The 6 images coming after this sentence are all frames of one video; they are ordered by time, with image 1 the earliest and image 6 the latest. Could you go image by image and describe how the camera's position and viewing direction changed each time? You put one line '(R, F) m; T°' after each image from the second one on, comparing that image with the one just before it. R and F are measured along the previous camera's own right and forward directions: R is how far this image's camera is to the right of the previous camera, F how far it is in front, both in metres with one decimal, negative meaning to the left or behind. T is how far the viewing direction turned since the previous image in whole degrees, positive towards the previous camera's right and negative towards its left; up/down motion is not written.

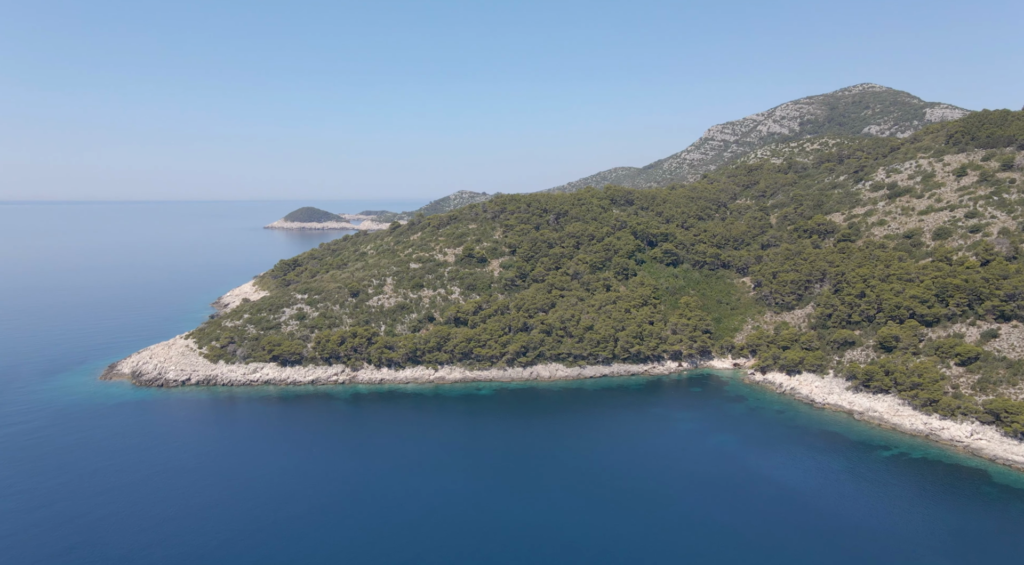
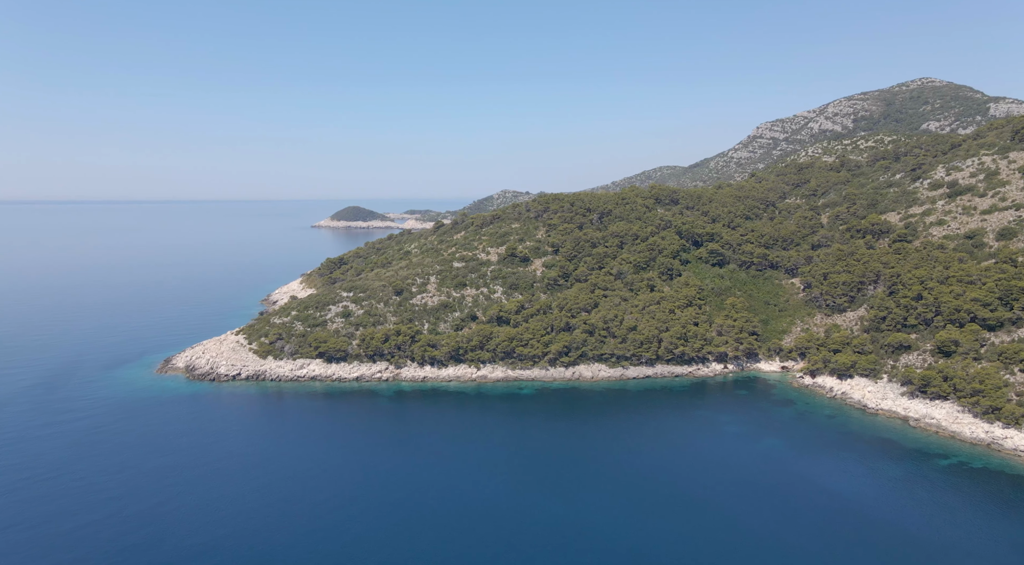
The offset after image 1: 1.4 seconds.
(-1.2, 0.0) m; -3°
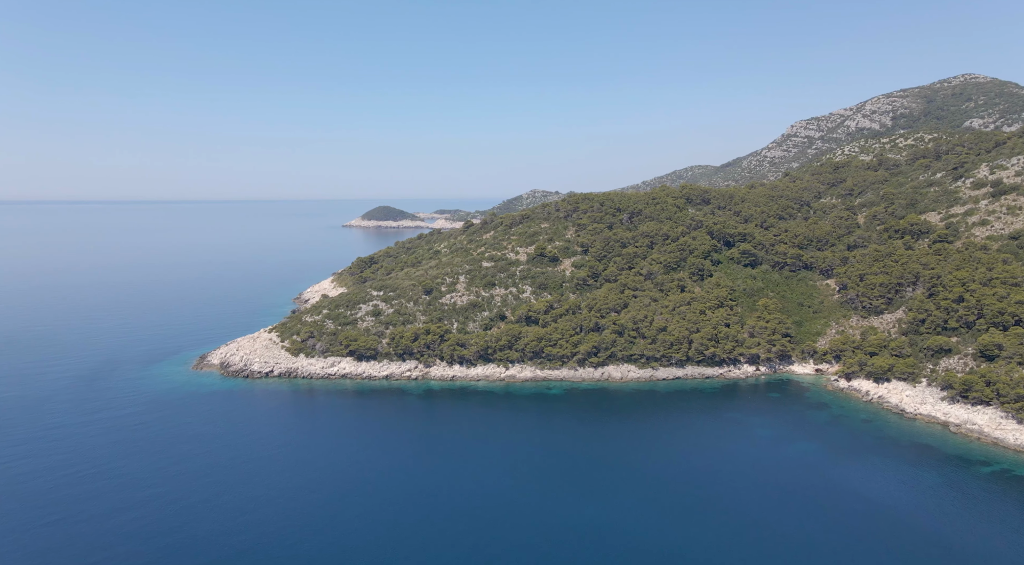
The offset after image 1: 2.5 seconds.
(-0.8, 0.0) m; -2°
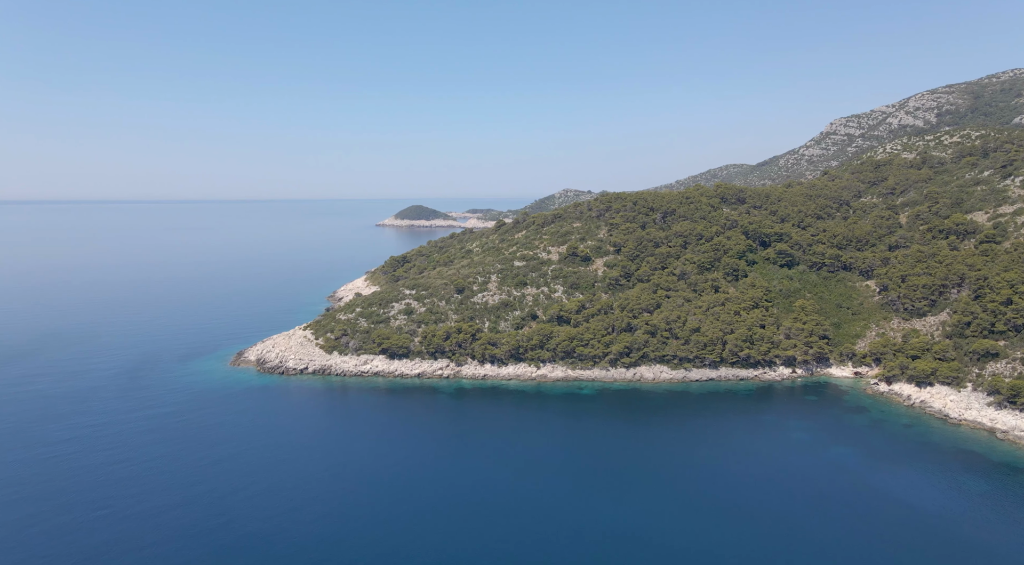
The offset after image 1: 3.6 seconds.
(-0.8, 0.0) m; -2°
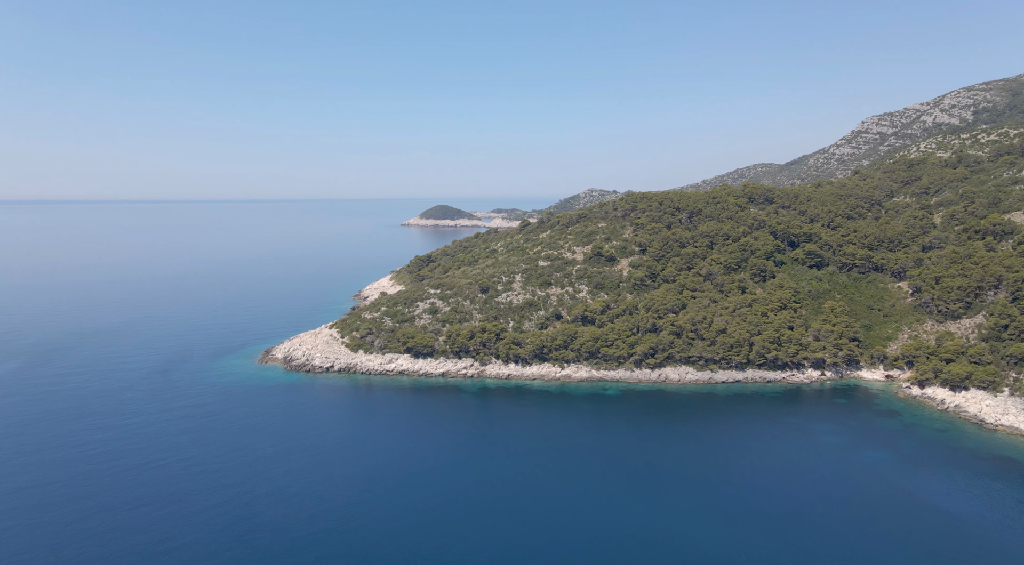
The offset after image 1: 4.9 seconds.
(-0.6, 0.0) m; -2°
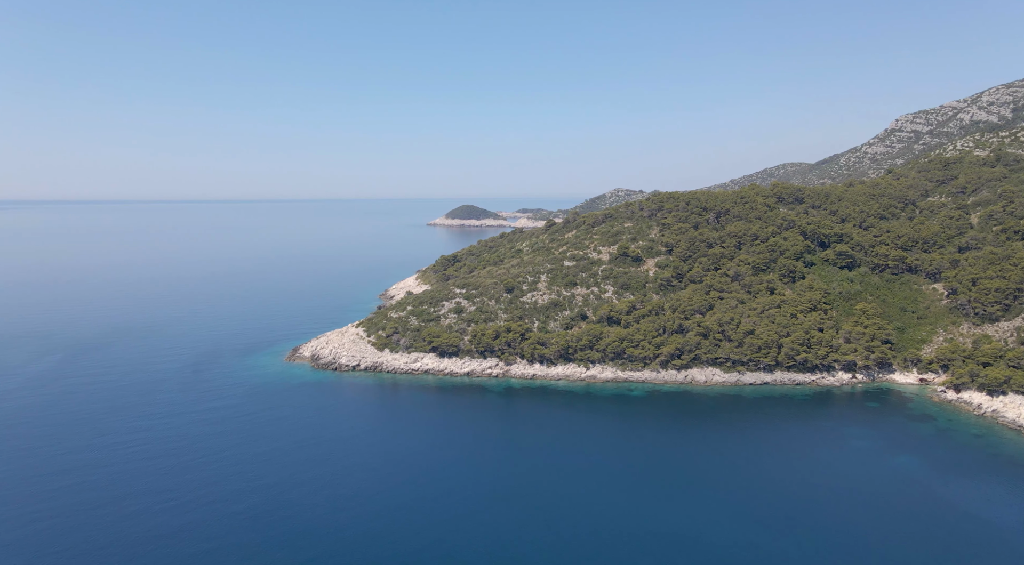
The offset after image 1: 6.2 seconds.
(-0.6, 0.0) m; -2°
